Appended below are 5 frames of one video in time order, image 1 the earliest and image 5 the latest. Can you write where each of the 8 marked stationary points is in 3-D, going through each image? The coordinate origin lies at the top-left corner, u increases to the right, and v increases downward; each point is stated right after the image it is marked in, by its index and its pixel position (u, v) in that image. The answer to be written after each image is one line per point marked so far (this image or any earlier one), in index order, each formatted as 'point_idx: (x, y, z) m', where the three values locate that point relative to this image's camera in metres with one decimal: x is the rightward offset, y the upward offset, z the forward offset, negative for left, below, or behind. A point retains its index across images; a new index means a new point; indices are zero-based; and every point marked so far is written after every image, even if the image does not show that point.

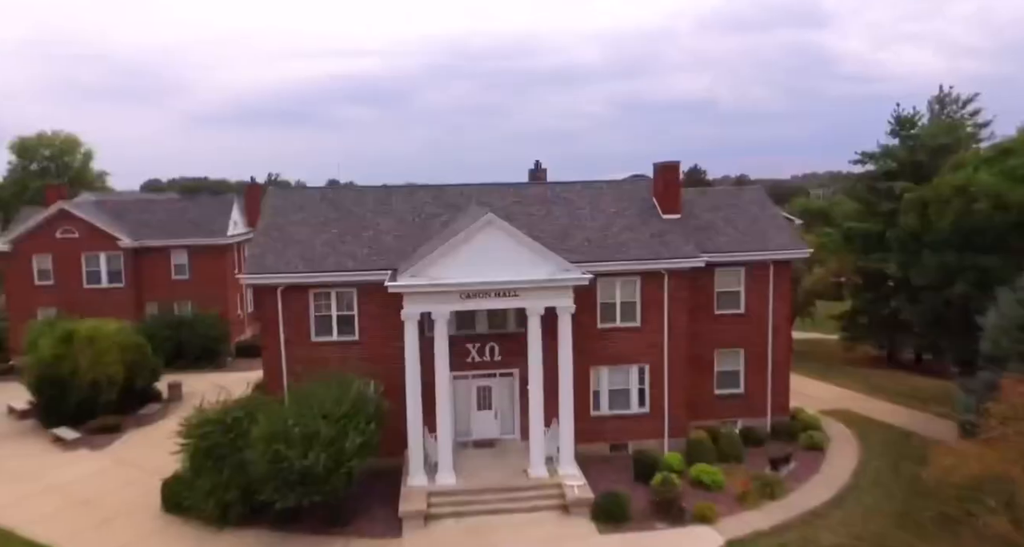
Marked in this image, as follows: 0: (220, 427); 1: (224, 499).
0: (-7.7, -4.0, +19.1) m
1: (-7.4, -5.8, +18.8) m
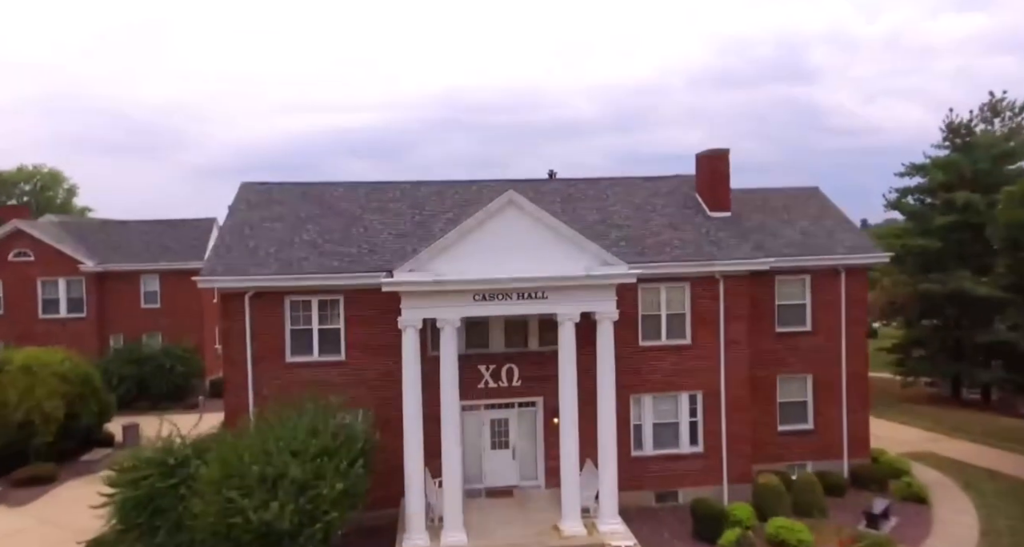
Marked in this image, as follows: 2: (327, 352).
0: (-7.1, -3.9, +14.5) m
1: (-6.8, -5.7, +14.2) m
2: (-4.5, -1.9, +17.8) m
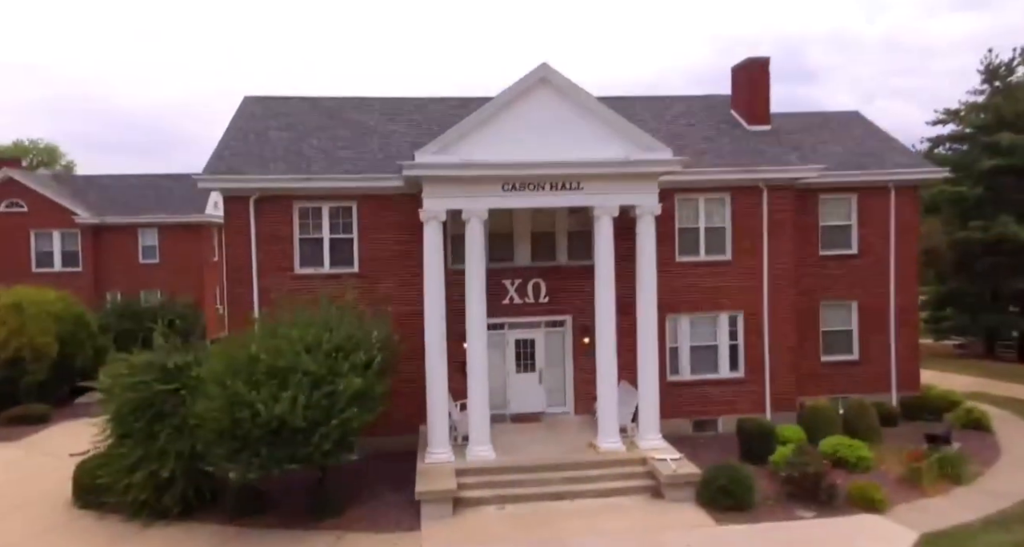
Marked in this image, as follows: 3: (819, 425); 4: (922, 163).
0: (-6.5, -1.8, +13.1) m
1: (-6.2, -3.5, +12.8) m
2: (-3.9, +0.2, +16.4) m
3: (+6.9, -3.4, +16.3) m
4: (+10.7, +2.9, +19.0) m
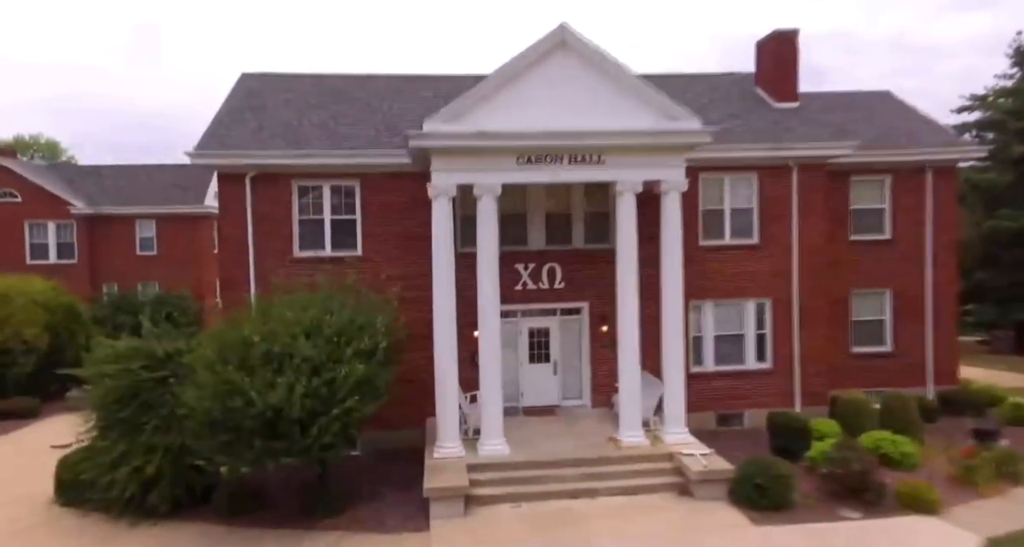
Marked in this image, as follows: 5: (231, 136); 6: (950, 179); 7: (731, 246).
0: (-6.2, -1.4, +12.1) m
1: (-5.9, -3.2, +11.7) m
2: (-3.6, +0.6, +15.4) m
3: (+7.1, -3.0, +15.2) m
4: (+11.0, +3.2, +17.9) m
5: (-5.9, +2.9, +15.4) m
6: (+10.9, +2.3, +18.2) m
7: (+5.0, +0.6, +16.5) m
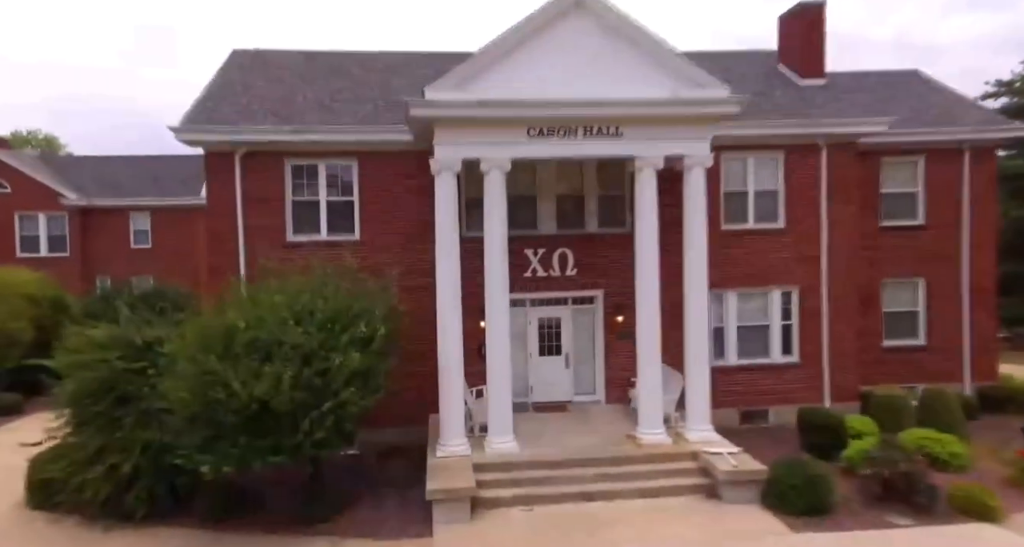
0: (-6.0, -1.1, +11.1) m
1: (-5.8, -2.9, +10.7) m
2: (-3.4, +0.9, +14.3) m
3: (+7.3, -2.7, +14.1) m
4: (+11.2, +3.5, +16.8) m
5: (-5.8, +3.2, +14.3) m
6: (+11.1, +2.6, +17.1) m
7: (+5.1, +0.9, +15.5) m
